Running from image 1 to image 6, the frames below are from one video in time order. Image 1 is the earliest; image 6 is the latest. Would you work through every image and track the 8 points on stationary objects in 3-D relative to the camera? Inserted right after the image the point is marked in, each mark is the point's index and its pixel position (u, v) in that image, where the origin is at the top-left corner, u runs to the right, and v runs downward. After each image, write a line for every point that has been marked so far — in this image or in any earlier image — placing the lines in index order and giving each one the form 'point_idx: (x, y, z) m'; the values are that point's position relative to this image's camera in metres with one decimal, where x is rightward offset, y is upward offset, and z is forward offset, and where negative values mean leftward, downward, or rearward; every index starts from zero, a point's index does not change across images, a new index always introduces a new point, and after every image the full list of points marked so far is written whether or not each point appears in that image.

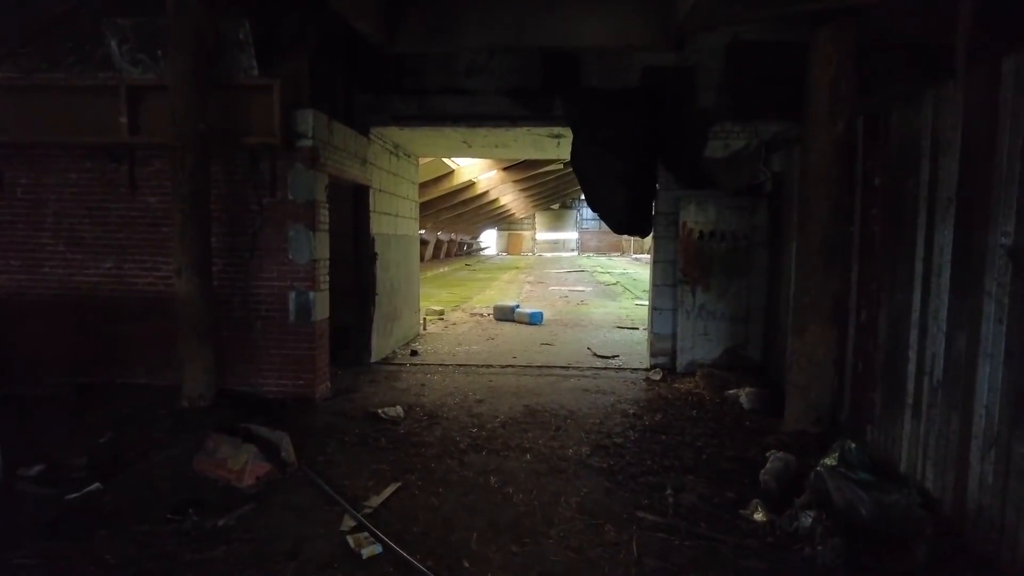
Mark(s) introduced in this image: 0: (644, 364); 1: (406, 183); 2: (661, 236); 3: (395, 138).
0: (+1.1, -0.7, +5.5) m
1: (-1.1, +1.1, +6.5) m
2: (+1.2, +0.4, +5.2) m
3: (-1.1, +1.4, +5.7) m
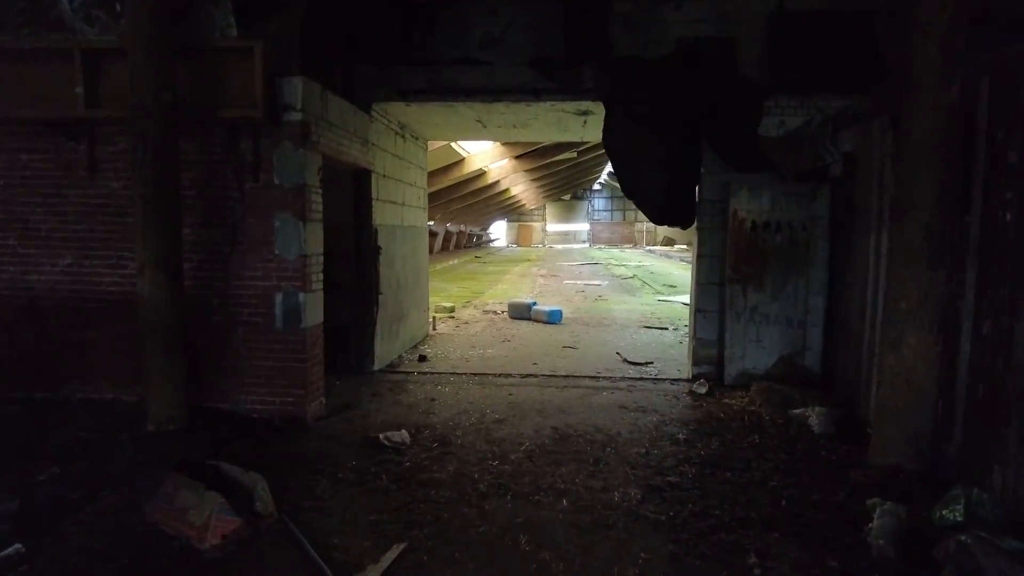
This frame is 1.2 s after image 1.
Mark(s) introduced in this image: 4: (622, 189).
0: (+1.3, -0.6, +4.8) m
1: (-0.9, +1.1, +5.8) m
2: (+1.4, +0.4, +4.5) m
3: (-0.9, +1.4, +5.1) m
4: (+0.8, +0.7, +4.4) m
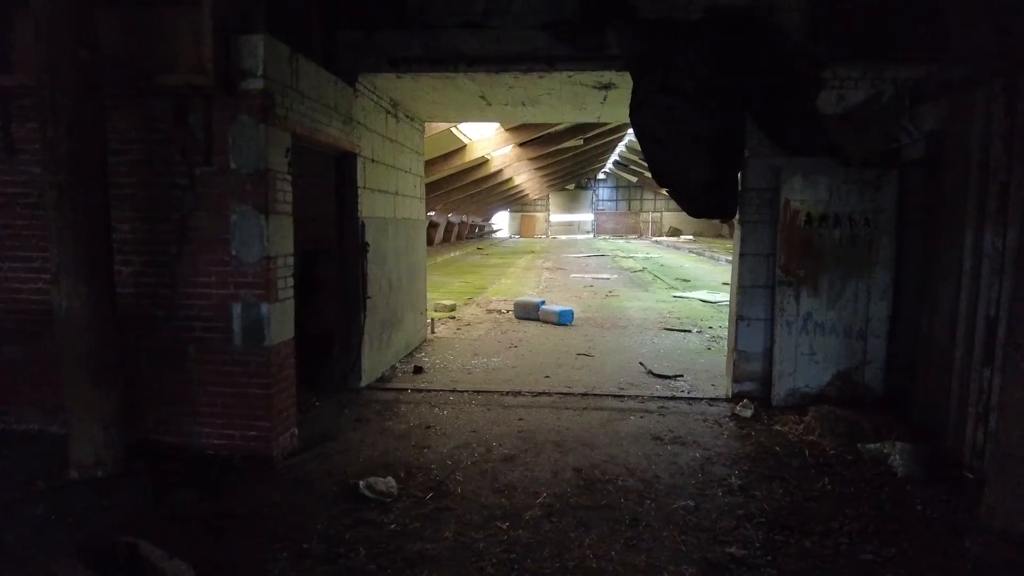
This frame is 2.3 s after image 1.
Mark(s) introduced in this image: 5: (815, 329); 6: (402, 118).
0: (+1.4, -0.7, +4.2) m
1: (-0.8, +1.1, +5.2) m
2: (+1.4, +0.4, +3.8) m
3: (-0.8, +1.4, +4.4) m
4: (+0.8, +0.7, +3.7) m
5: (+1.8, -0.2, +3.7) m
6: (-0.9, +1.3, +4.9) m
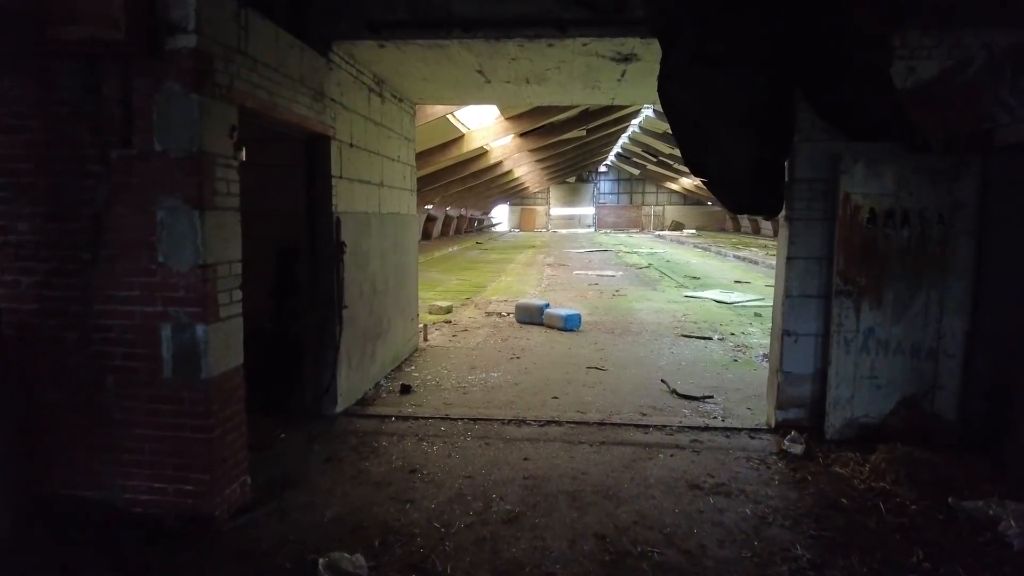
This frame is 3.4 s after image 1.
0: (+1.4, -0.7, +3.6) m
1: (-0.8, +1.1, +4.5) m
2: (+1.4, +0.4, +3.2) m
3: (-0.8, +1.3, +3.8) m
4: (+0.8, +0.6, +3.1) m
5: (+1.8, -0.3, +3.1) m
6: (-0.8, +1.3, +4.3) m
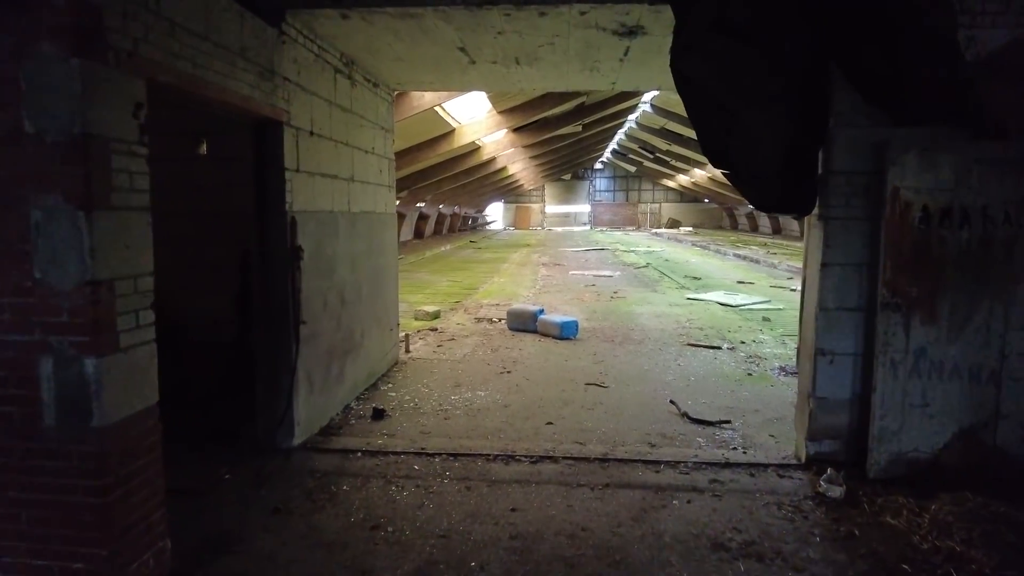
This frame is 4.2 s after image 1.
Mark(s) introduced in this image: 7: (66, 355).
0: (+1.3, -0.8, +3.1) m
1: (-0.9, +1.0, +4.0) m
2: (+1.4, +0.3, +2.7) m
3: (-0.9, +1.3, +3.3) m
4: (+0.8, +0.6, +2.6) m
5: (+1.7, -0.3, +2.6) m
6: (-0.9, +1.2, +3.8) m
7: (-1.2, -0.2, +1.7) m
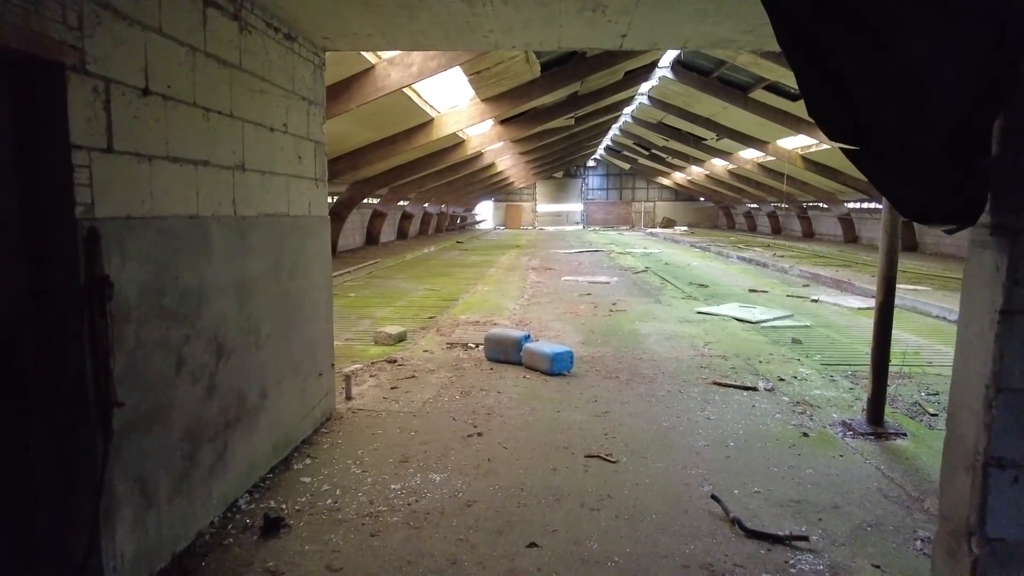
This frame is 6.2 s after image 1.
0: (+1.2, -0.9, +1.9) m
1: (-1.0, +0.9, +2.8) m
2: (+1.3, +0.1, +1.5) m
3: (-1.0, +1.1, +2.1) m
4: (+0.7, +0.4, +1.4) m
5: (+1.6, -0.5, +1.5) m
6: (-1.0, +1.1, +2.6) m
7: (-1.3, -0.3, +0.5) m
